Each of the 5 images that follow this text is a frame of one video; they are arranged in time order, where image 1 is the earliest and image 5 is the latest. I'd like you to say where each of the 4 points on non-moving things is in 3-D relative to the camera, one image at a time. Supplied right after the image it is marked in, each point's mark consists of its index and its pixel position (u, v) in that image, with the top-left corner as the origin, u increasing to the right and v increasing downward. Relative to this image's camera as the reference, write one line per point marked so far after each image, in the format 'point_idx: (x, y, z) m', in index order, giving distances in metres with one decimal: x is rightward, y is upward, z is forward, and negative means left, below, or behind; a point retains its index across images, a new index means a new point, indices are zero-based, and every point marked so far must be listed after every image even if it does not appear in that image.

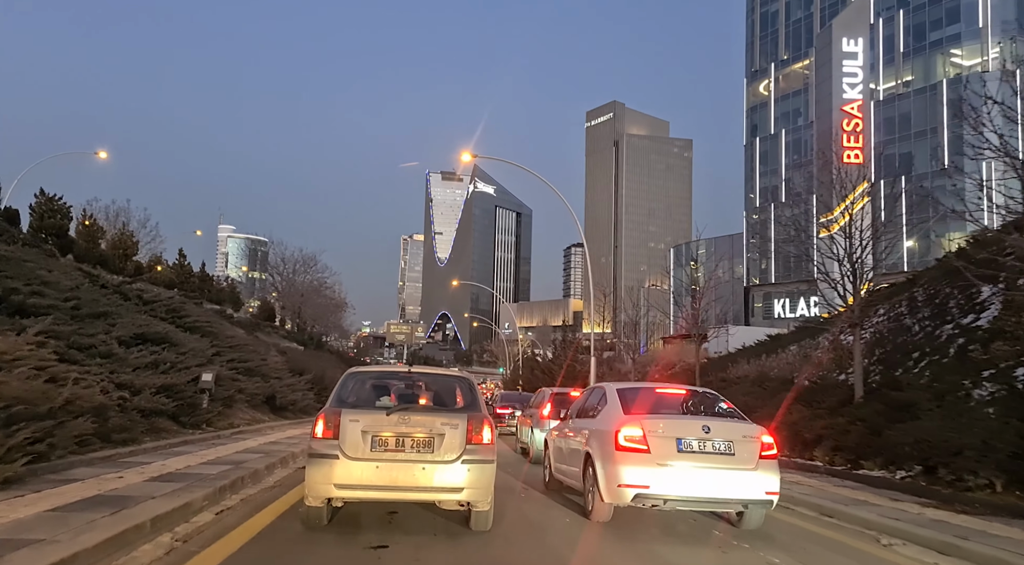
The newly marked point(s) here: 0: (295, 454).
0: (-3.8, -3.0, +13.1) m
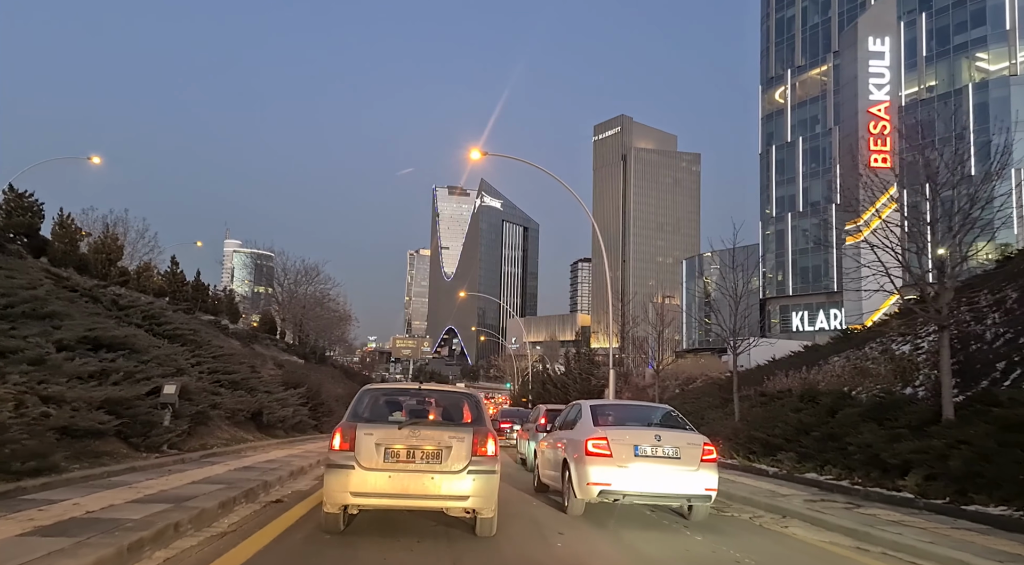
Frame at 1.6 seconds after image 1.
0: (-3.5, -2.9, +11.0) m
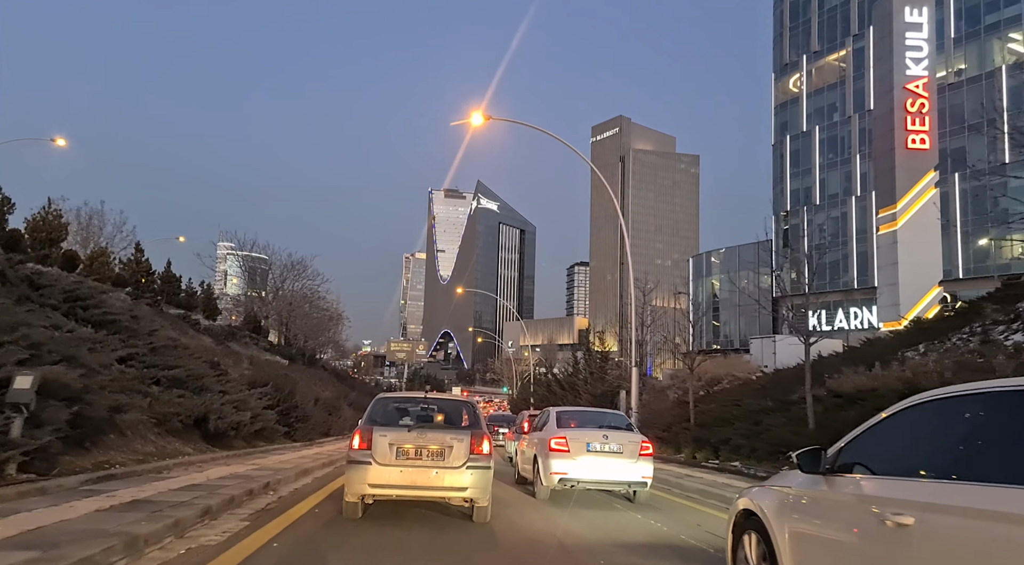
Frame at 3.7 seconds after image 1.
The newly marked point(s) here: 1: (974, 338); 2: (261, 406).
0: (-3.2, -2.3, +7.2) m
1: (+10.2, -1.2, +16.9) m
2: (-6.1, -3.0, +18.6) m
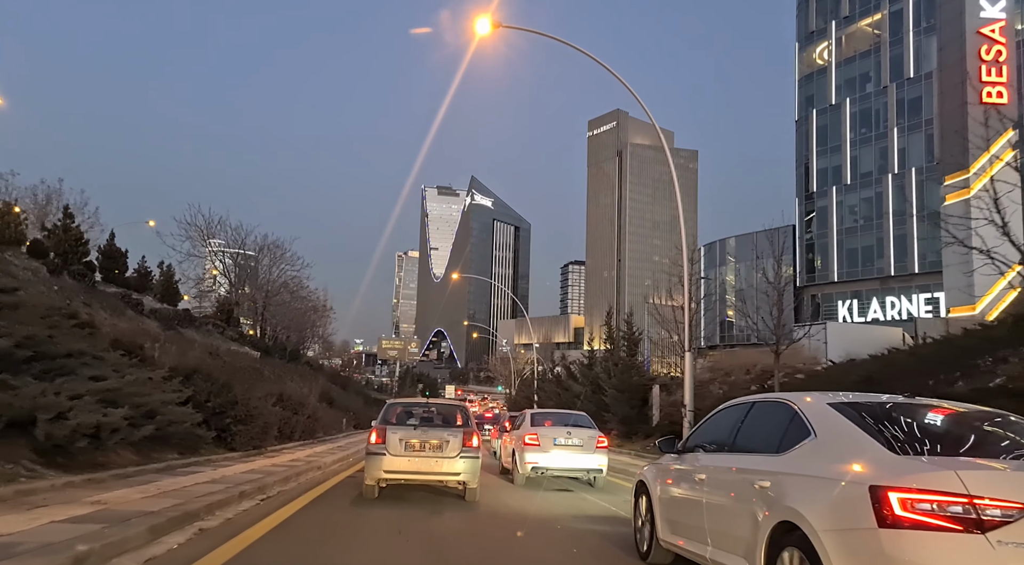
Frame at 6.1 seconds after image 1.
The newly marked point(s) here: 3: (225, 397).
0: (-2.6, -1.3, +1.4) m
1: (+10.7, -0.2, +11.2) m
2: (-5.7, -2.0, +12.8) m
3: (-6.4, -2.4, +16.7) m
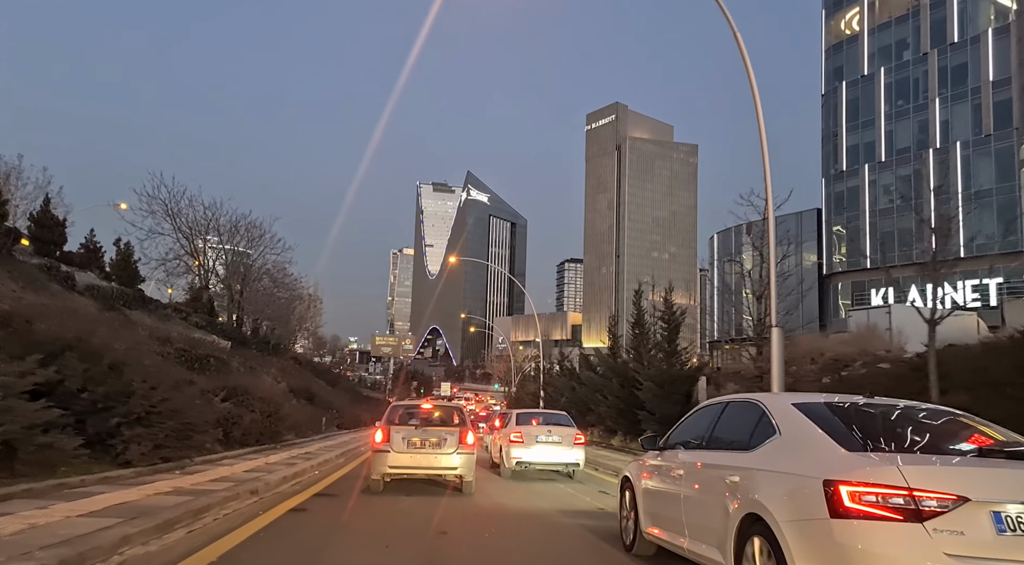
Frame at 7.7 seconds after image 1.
0: (-2.1, -0.4, -3.6) m
1: (+11.1, +0.6, +6.3) m
2: (-5.2, -1.1, +7.8) m
3: (-6.0, -1.5, +11.7) m
